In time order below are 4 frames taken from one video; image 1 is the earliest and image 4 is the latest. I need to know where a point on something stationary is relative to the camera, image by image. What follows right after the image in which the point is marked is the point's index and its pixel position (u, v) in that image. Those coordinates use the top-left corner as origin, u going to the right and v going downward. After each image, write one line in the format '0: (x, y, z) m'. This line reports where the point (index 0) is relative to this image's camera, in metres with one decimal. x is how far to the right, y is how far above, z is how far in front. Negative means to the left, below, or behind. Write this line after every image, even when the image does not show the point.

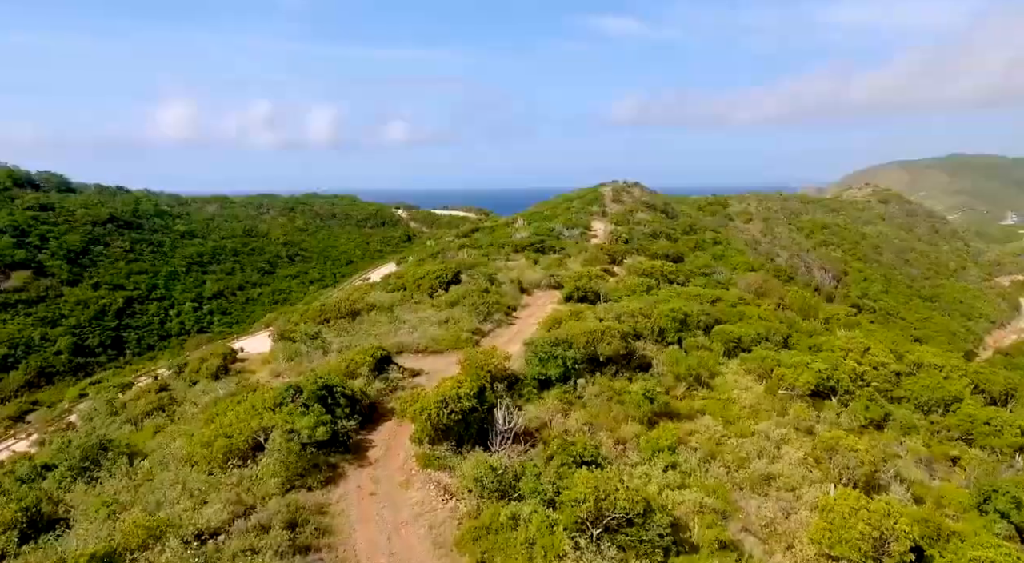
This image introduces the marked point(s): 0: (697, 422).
0: (+5.3, -4.0, +19.3) m
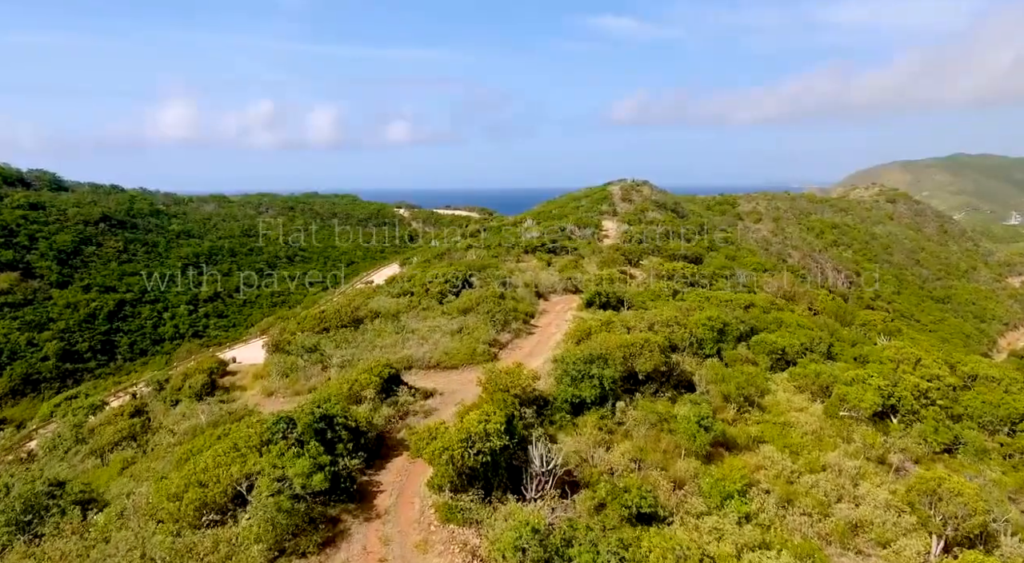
0: (+6.0, -4.2, +16.5) m
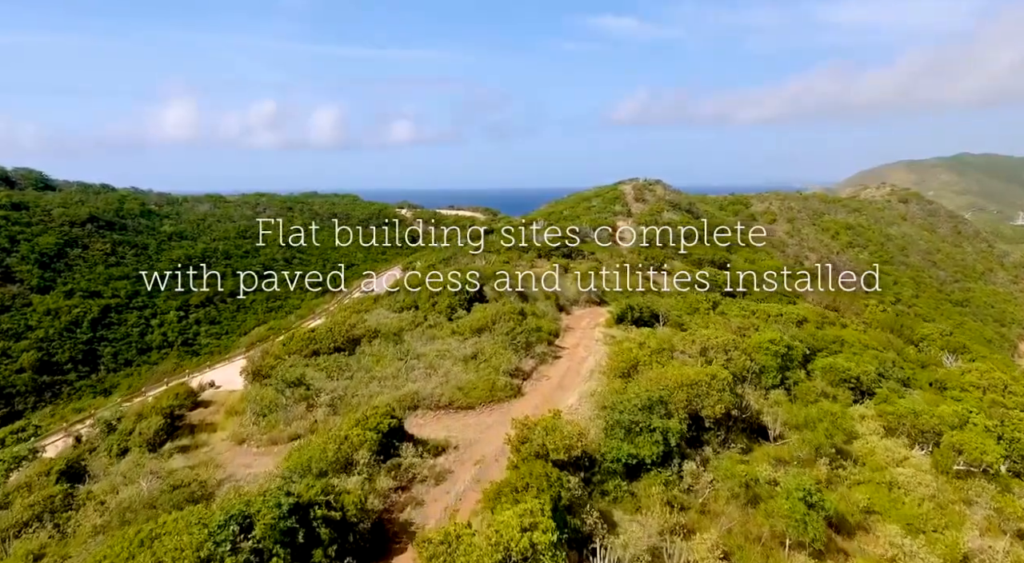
0: (+6.8, -4.7, +12.4) m
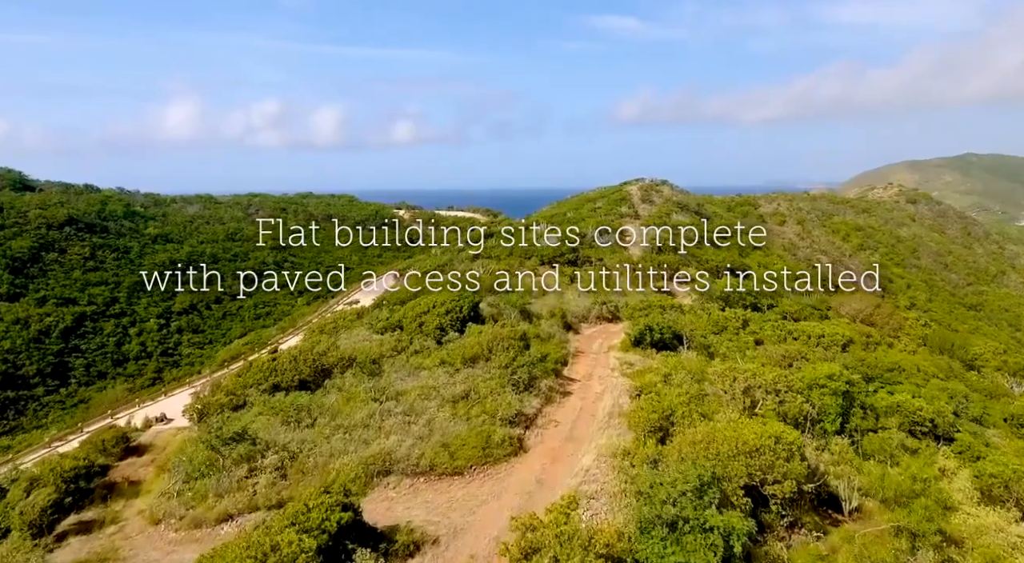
0: (+6.8, -5.2, +8.5) m
